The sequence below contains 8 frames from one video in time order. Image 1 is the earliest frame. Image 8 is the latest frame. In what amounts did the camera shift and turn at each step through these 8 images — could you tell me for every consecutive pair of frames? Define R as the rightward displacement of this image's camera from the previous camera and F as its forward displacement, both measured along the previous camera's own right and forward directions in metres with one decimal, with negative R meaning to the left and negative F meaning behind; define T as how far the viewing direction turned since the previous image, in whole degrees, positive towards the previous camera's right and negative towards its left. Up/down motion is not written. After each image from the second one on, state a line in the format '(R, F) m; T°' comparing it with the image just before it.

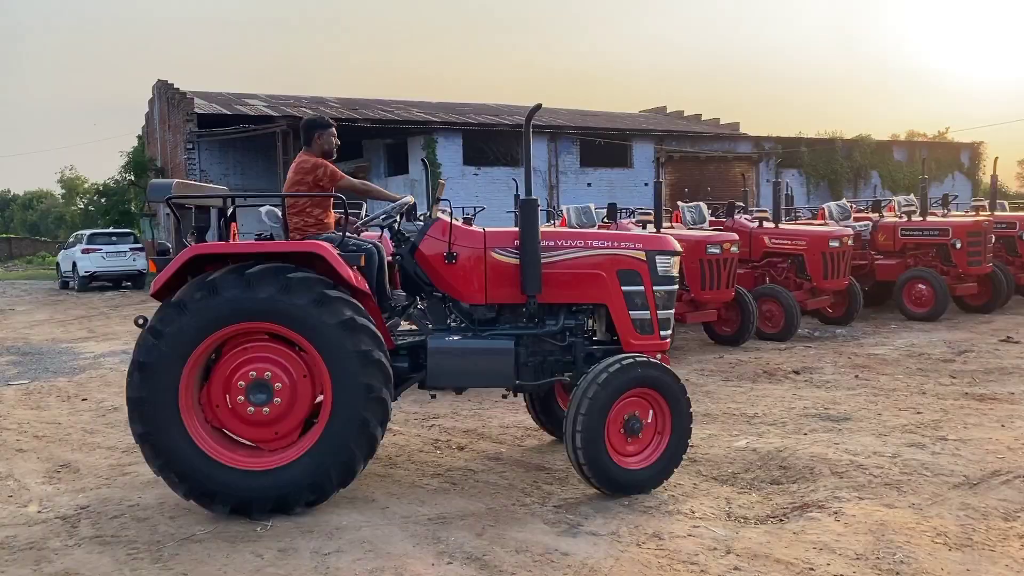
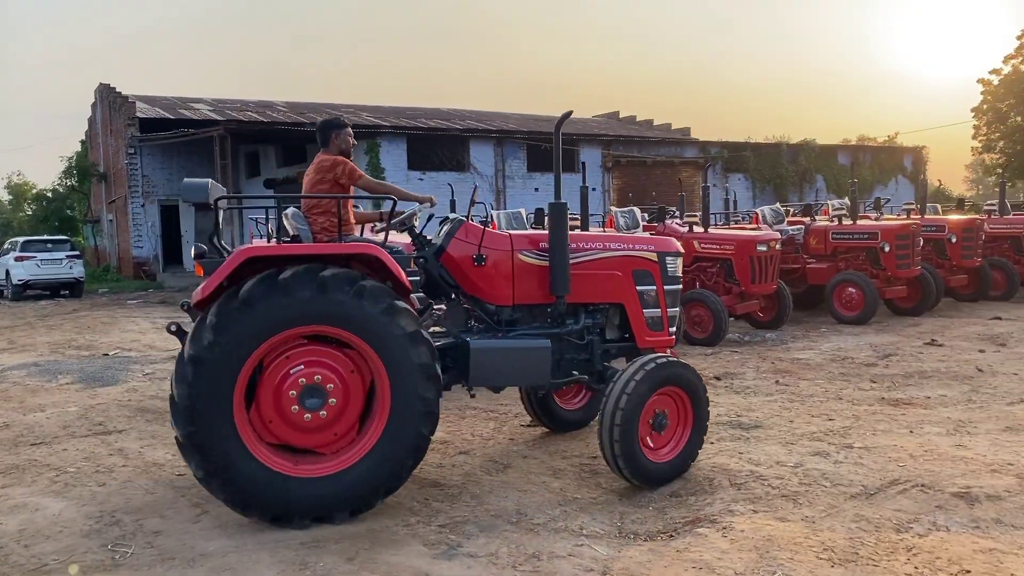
(+0.3, +0.1) m; +2°
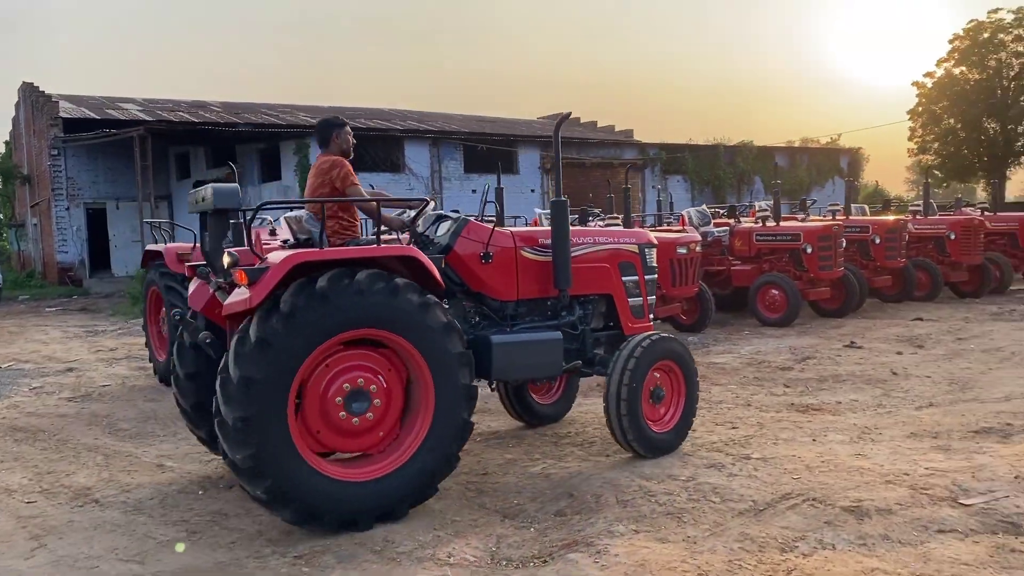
(+0.4, +0.2) m; +3°
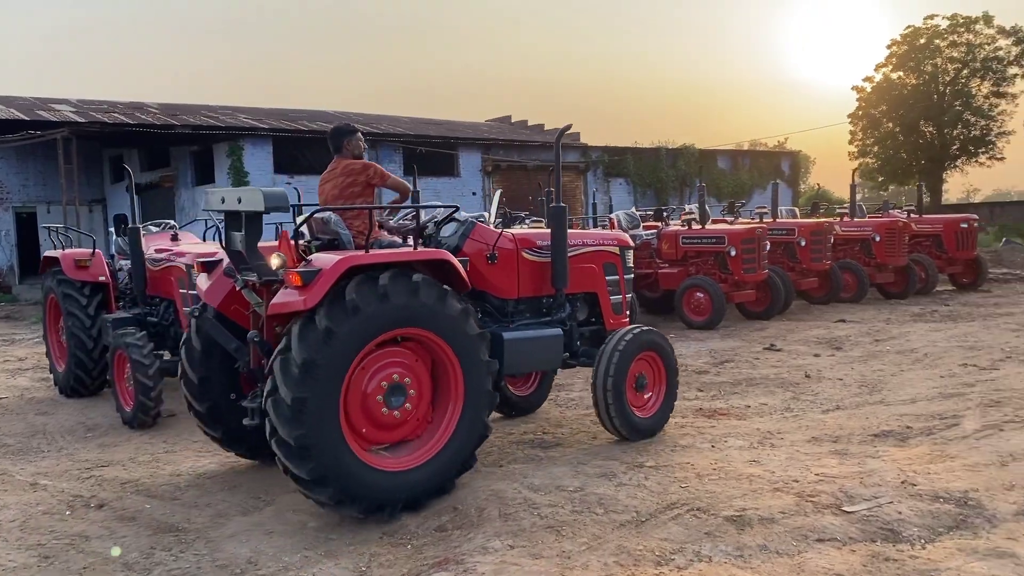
(+0.3, +0.1) m; +3°
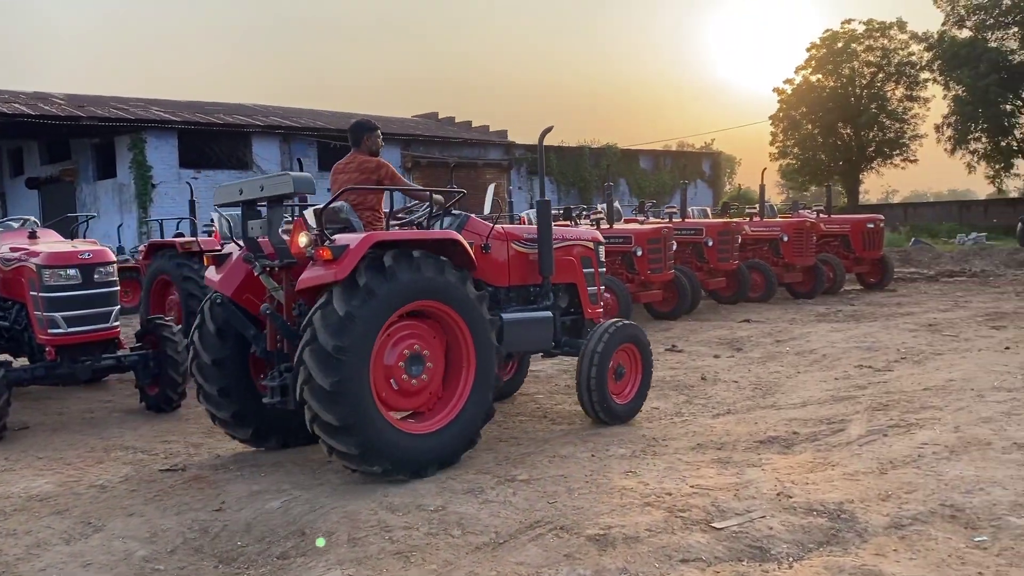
(+0.3, +0.3) m; +4°
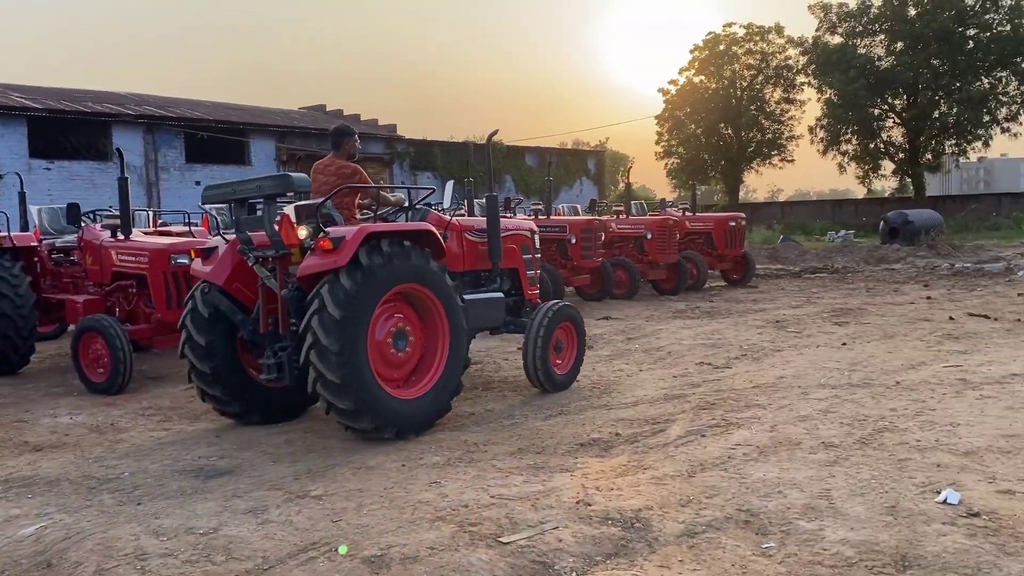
(+0.5, +0.2) m; +6°
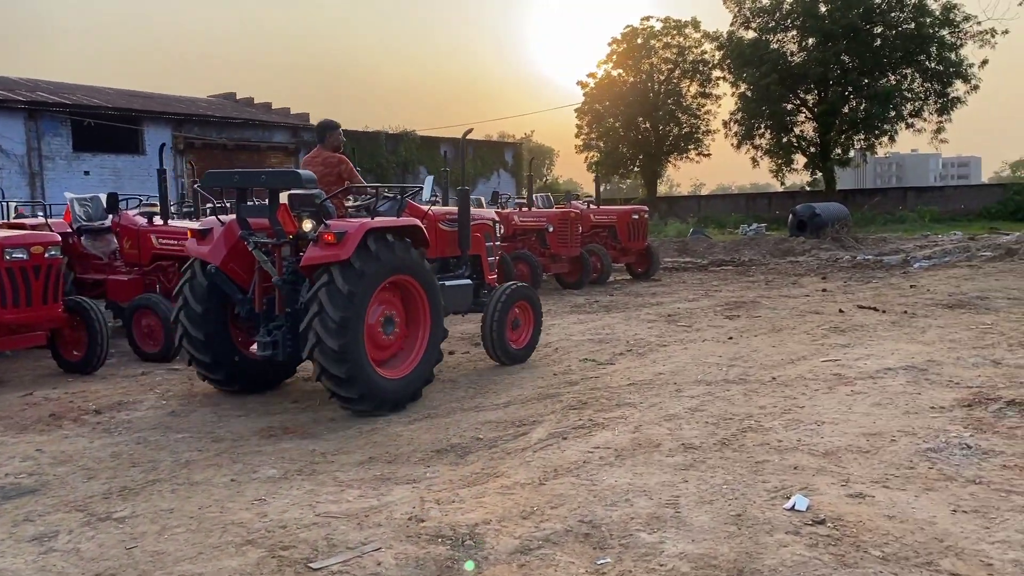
(+0.4, +0.3) m; +5°
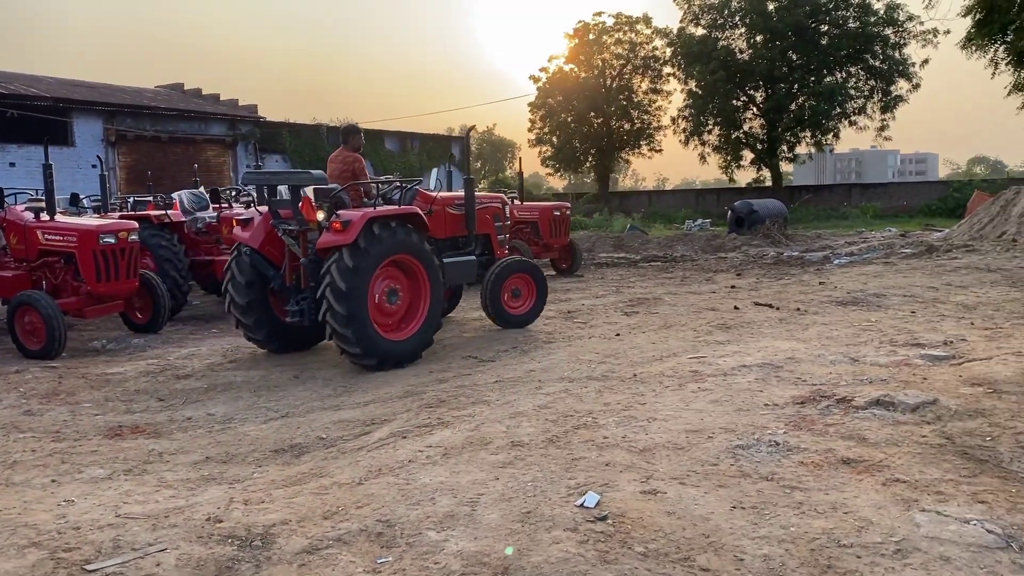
(+0.6, 0.0) m; +2°
